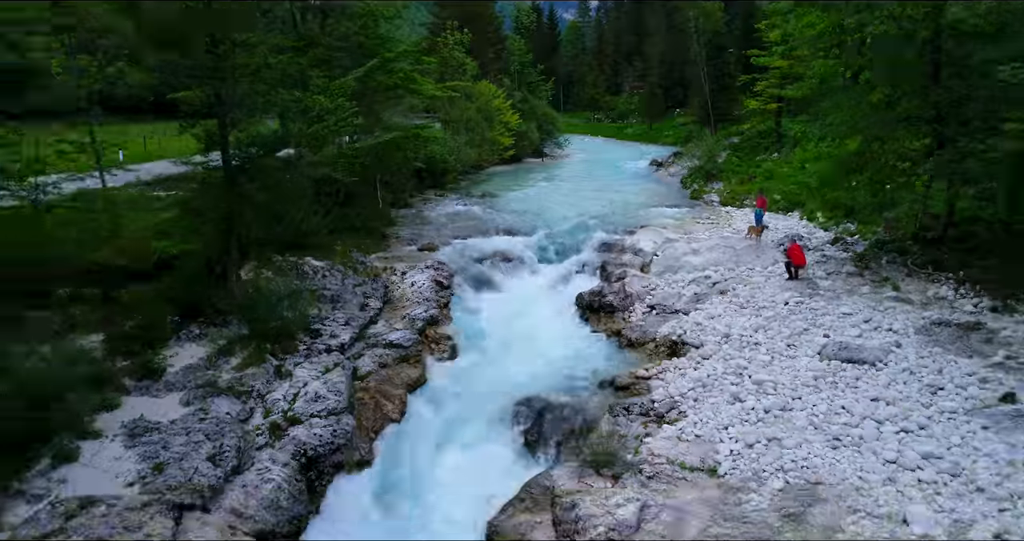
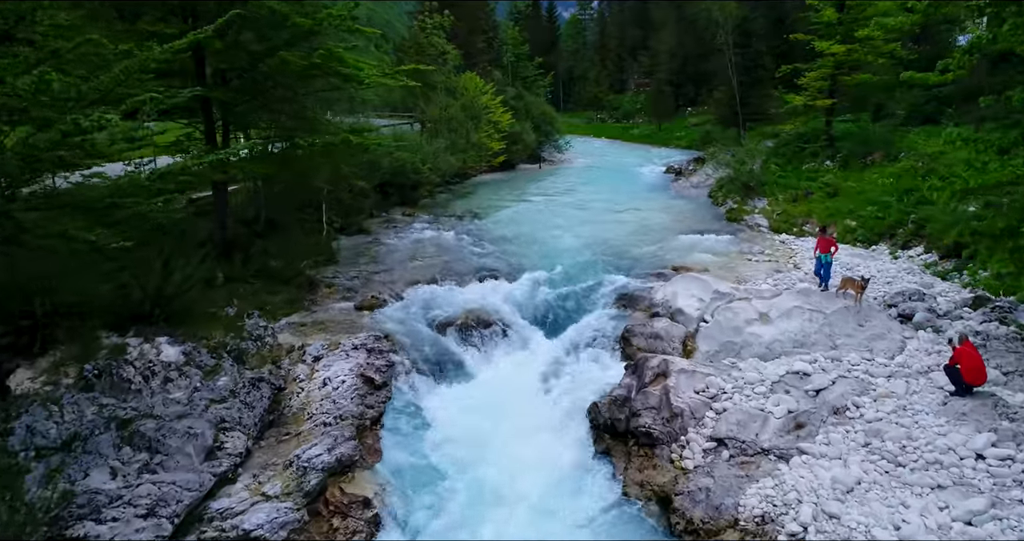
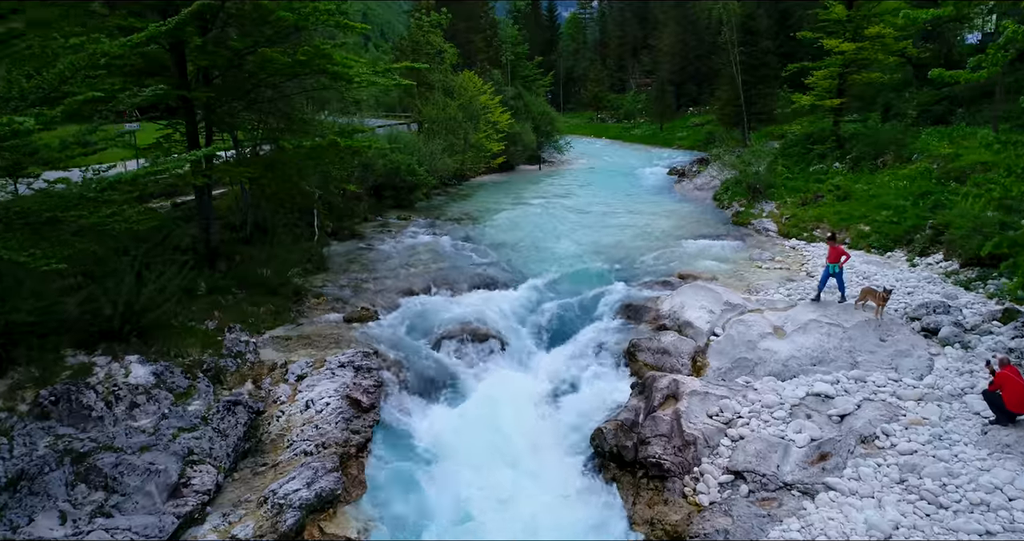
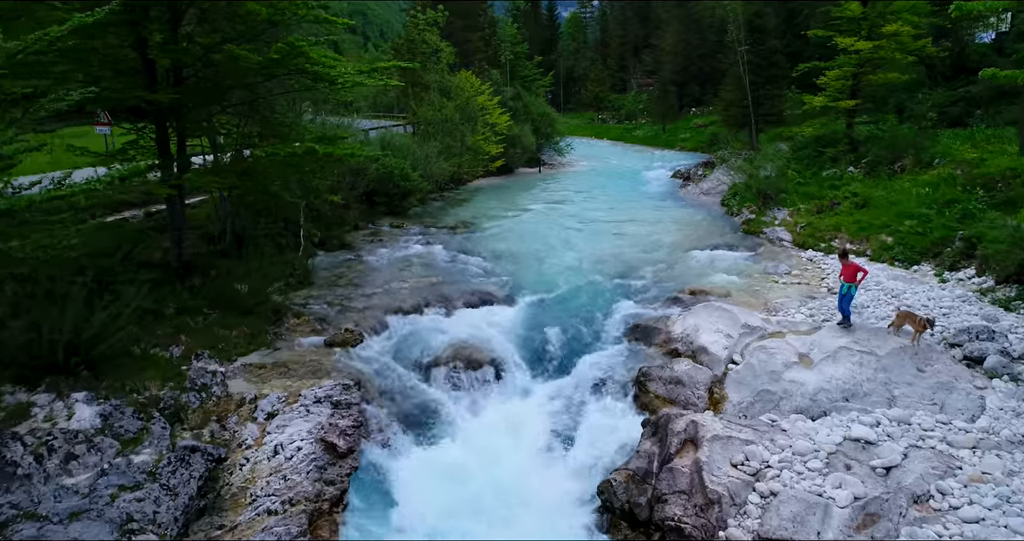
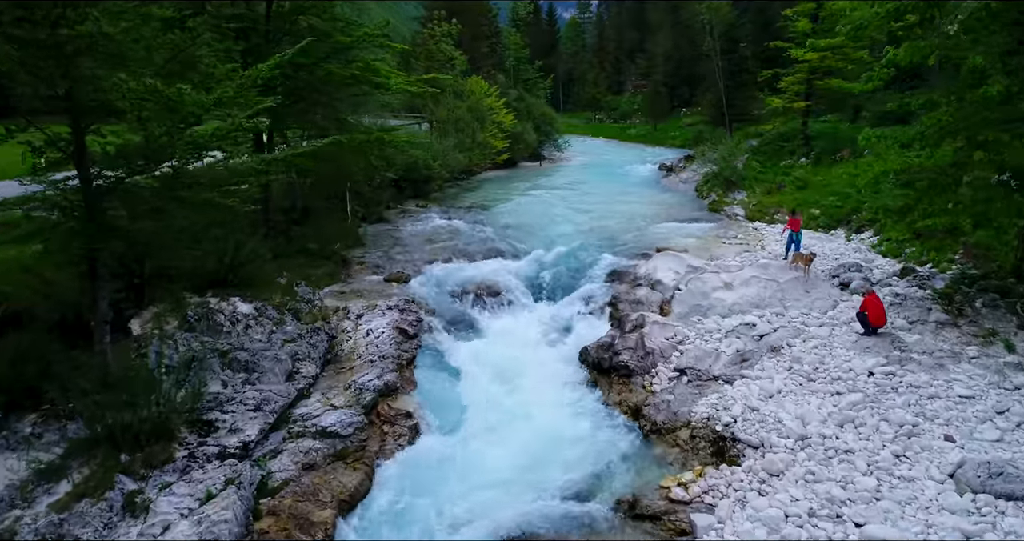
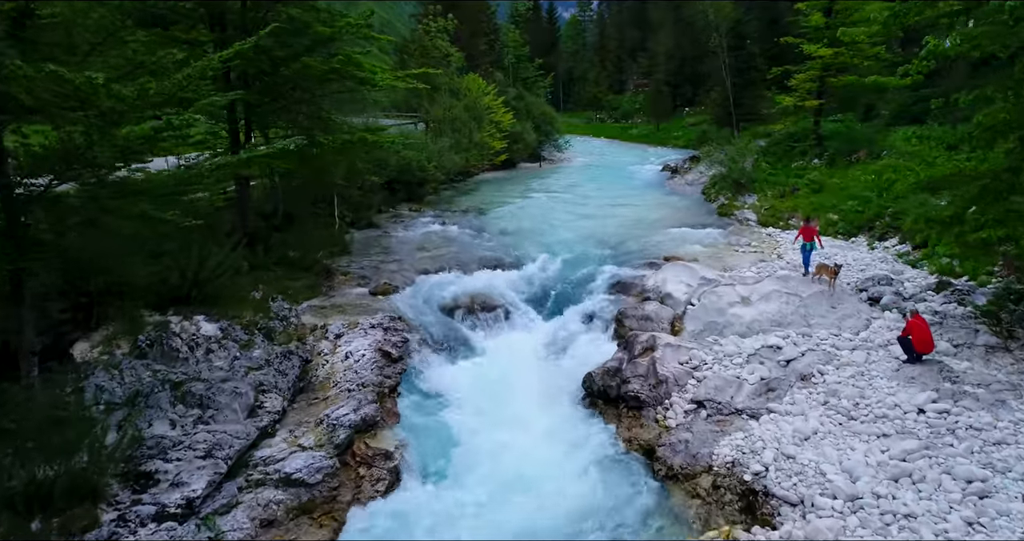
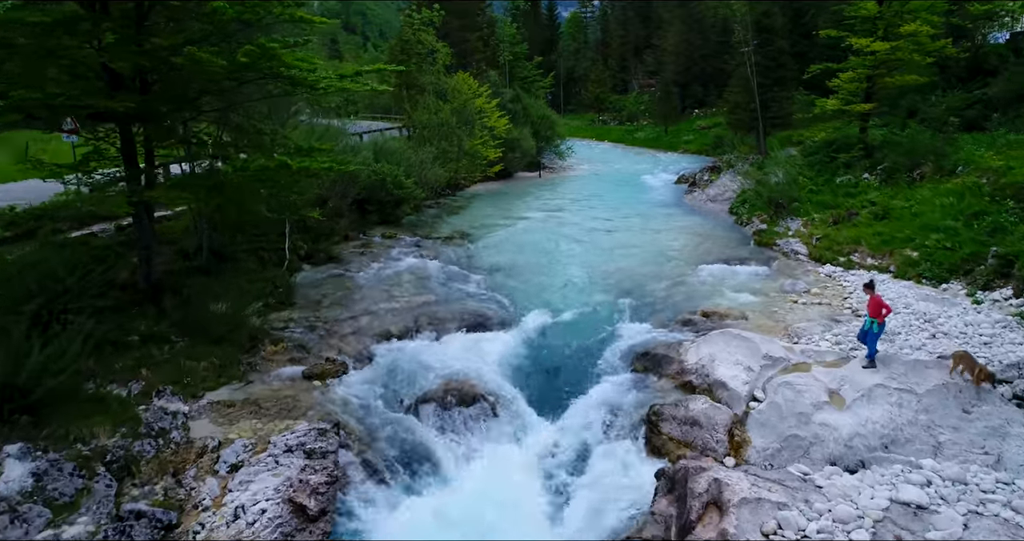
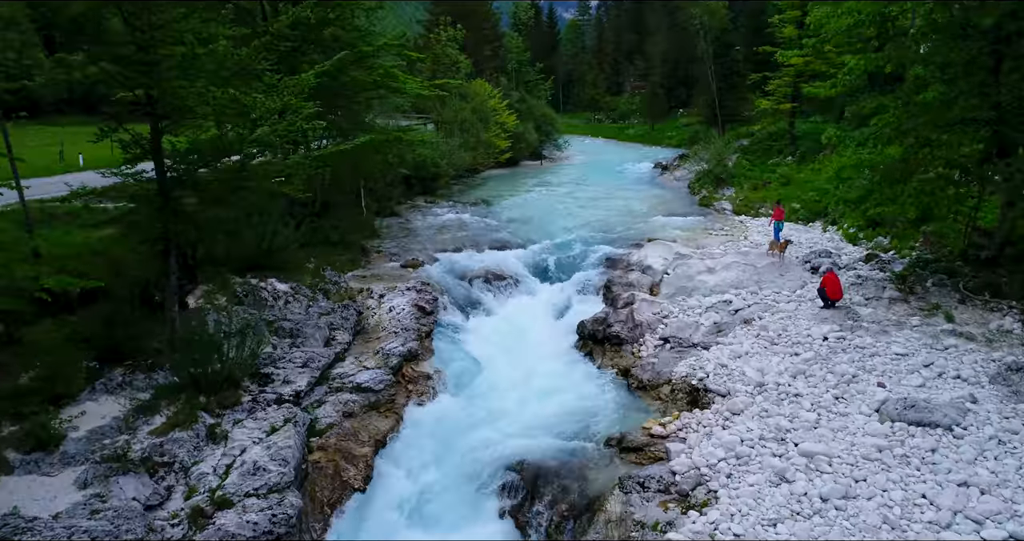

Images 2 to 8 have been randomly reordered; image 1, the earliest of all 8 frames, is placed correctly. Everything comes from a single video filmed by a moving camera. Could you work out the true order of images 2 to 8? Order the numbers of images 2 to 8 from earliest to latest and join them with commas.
8, 5, 6, 2, 3, 4, 7
